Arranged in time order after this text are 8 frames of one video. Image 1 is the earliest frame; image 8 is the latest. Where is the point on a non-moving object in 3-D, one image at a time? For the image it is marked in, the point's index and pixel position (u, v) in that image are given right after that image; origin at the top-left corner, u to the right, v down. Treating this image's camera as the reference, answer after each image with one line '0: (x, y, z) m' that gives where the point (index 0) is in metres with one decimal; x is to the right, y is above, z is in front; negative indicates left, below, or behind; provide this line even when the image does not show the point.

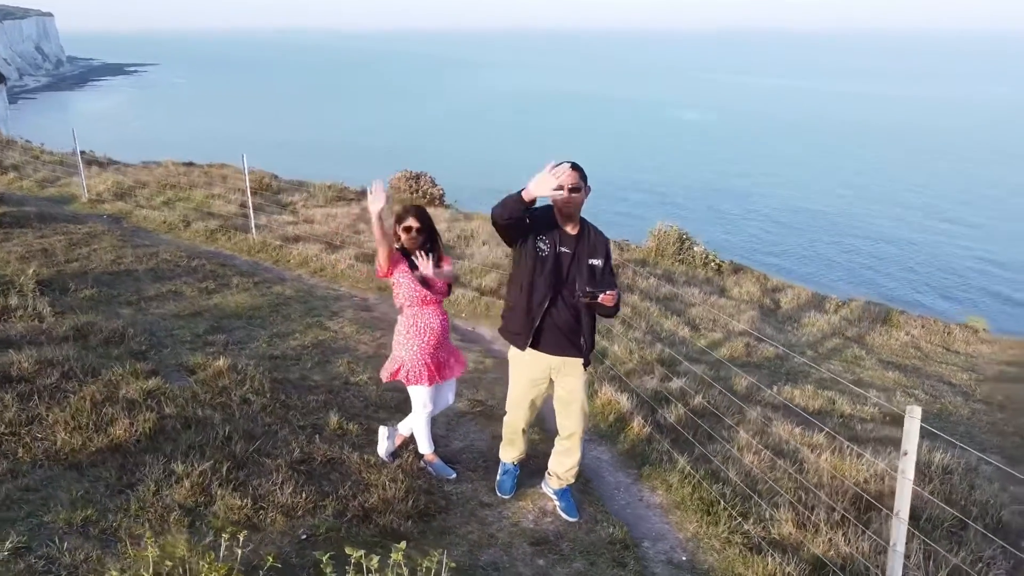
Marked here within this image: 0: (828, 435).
0: (+2.5, -1.2, +6.5) m
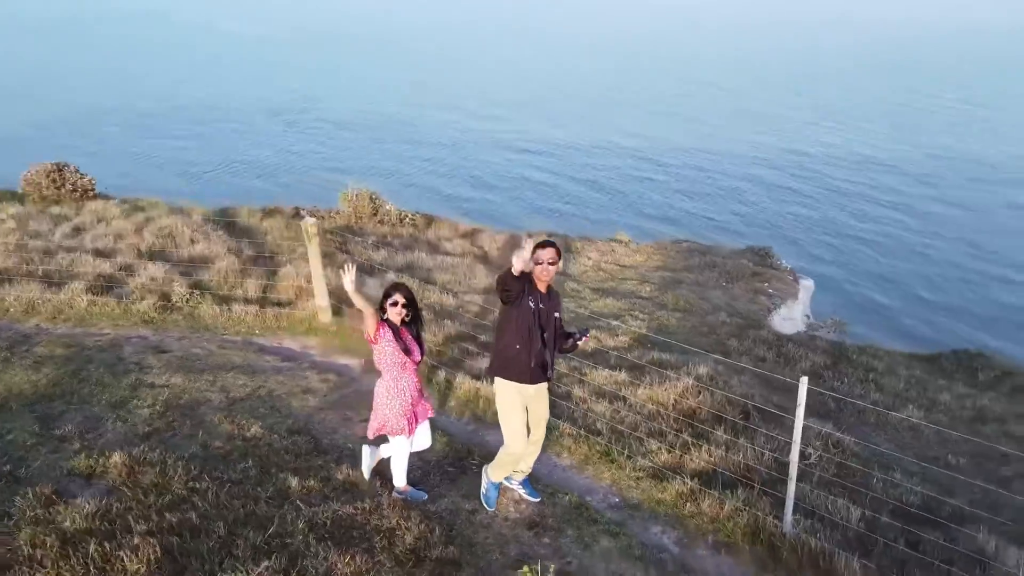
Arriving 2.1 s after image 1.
0: (+1.2, -0.9, +8.7) m
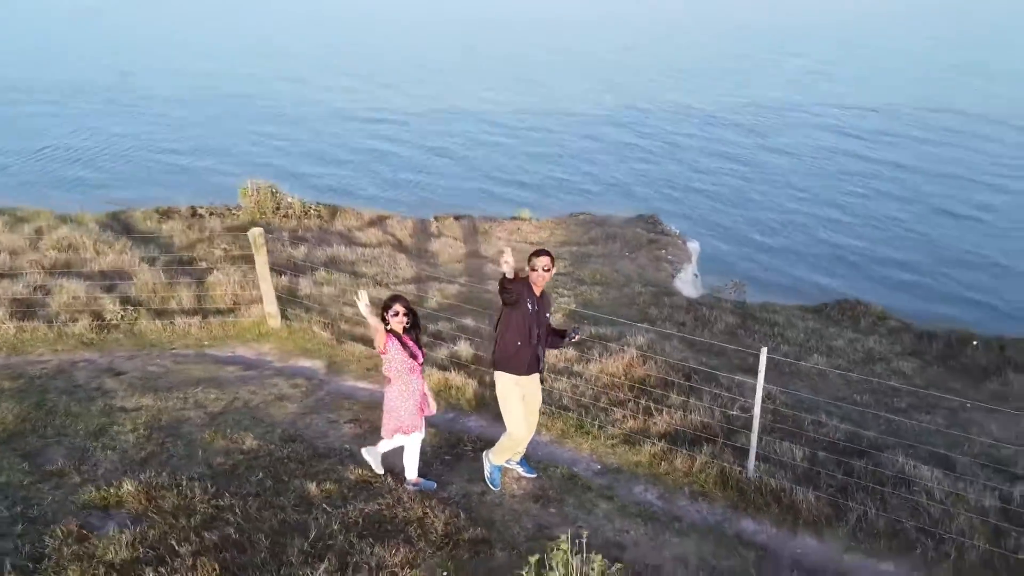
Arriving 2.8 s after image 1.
0: (+0.7, -0.7, +9.5) m
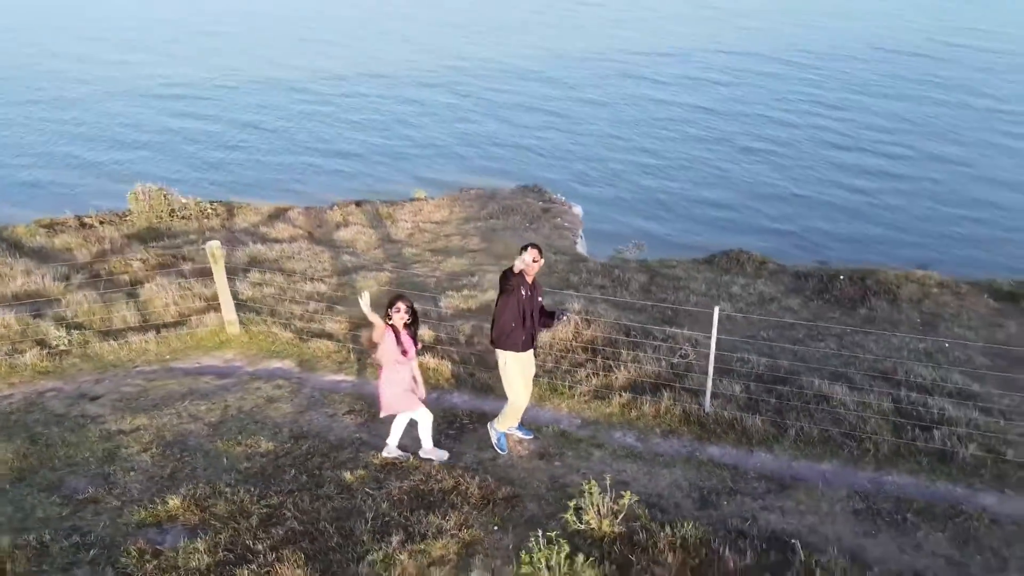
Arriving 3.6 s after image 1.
0: (+0.1, -0.4, +10.6) m
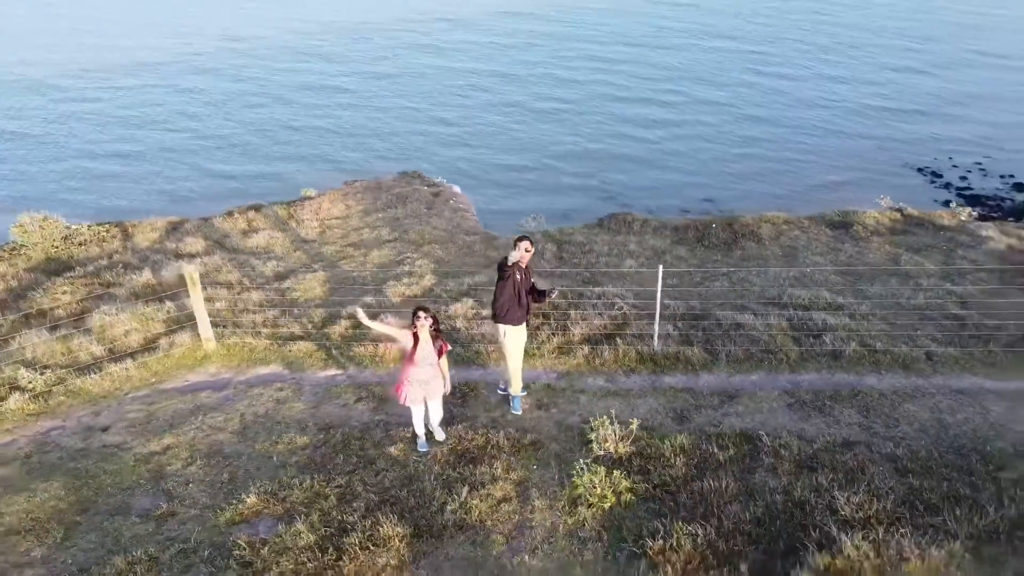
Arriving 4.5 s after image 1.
0: (-0.7, -0.1, +12.0) m
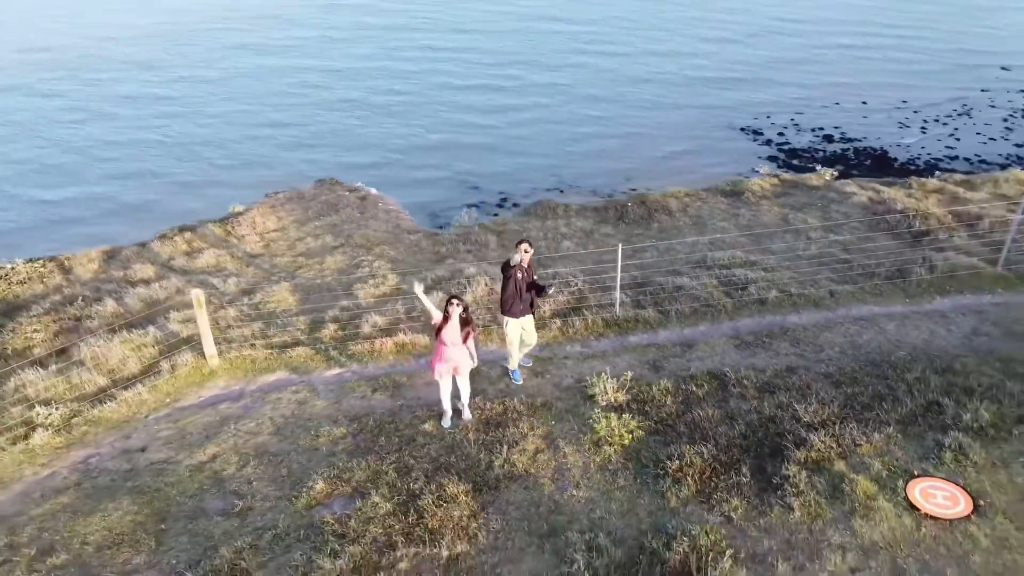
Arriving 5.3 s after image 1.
0: (-1.2, 0.0, +13.3) m
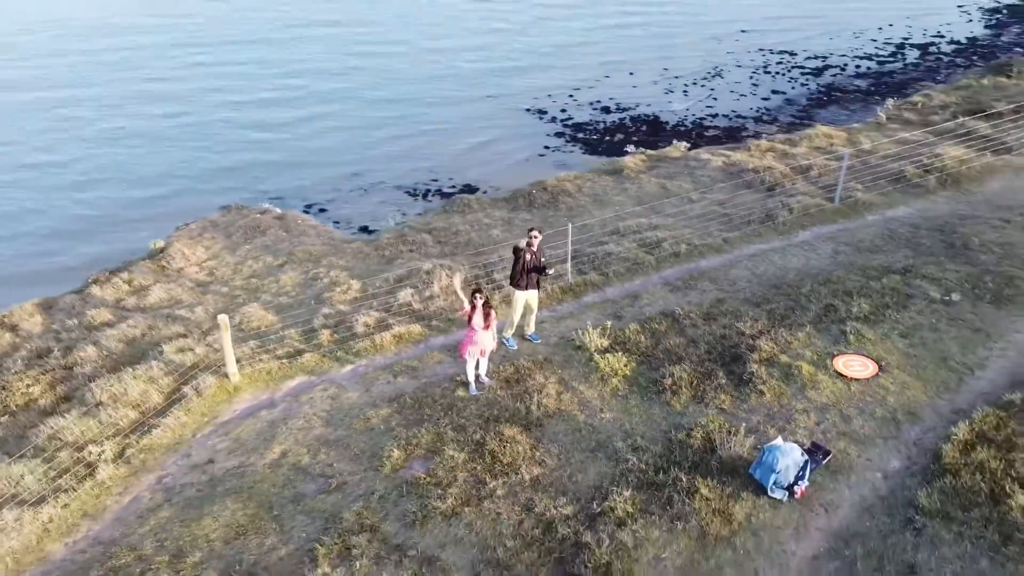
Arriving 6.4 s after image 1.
0: (-2.0, 0.0, +15.1) m
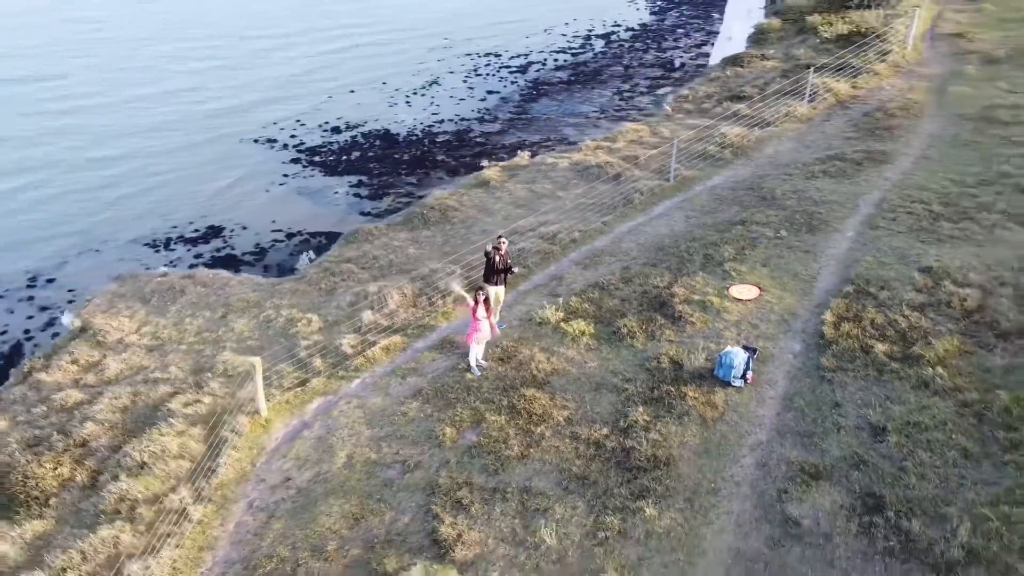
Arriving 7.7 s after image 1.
0: (-3.2, -0.5, +17.3) m
